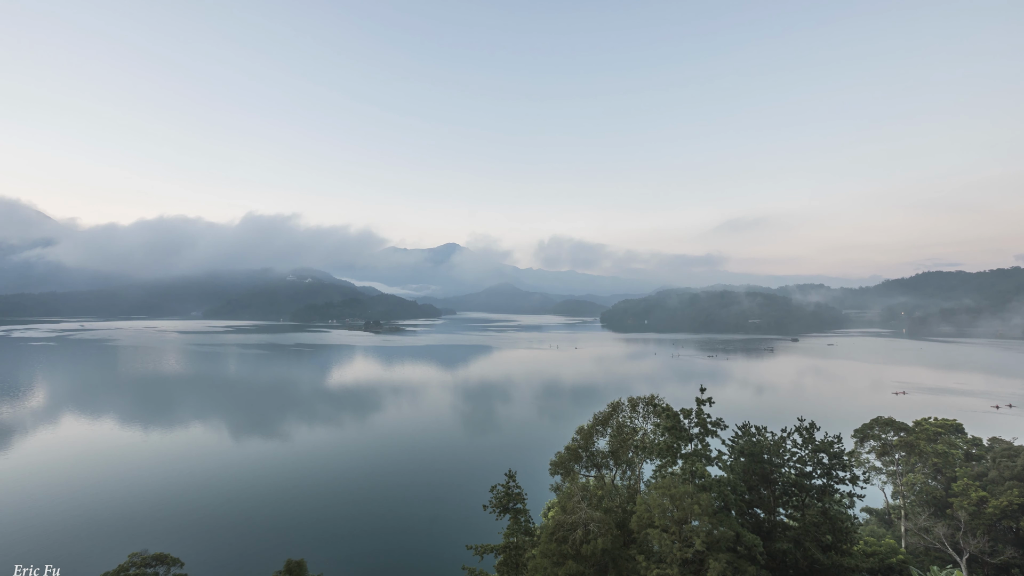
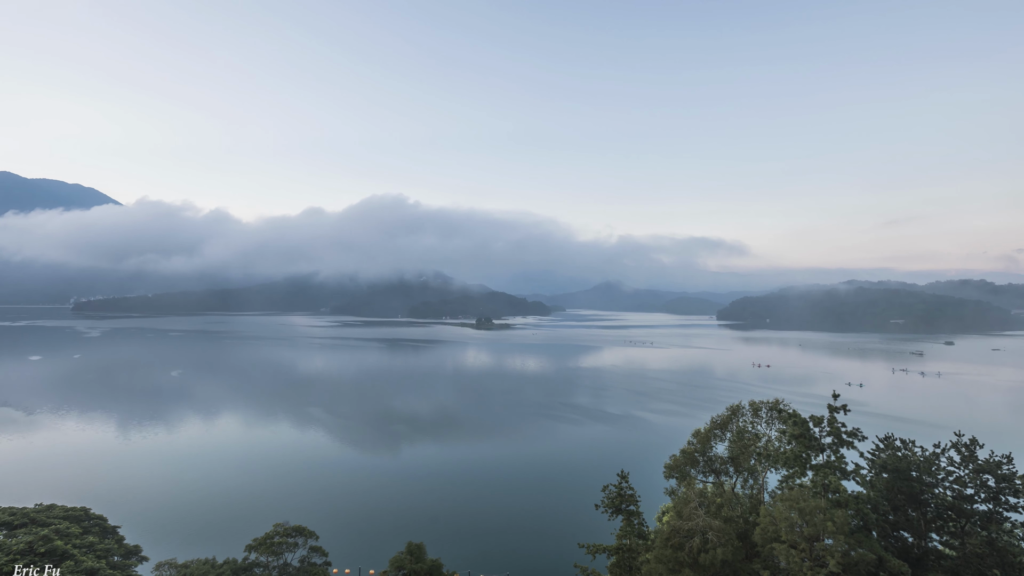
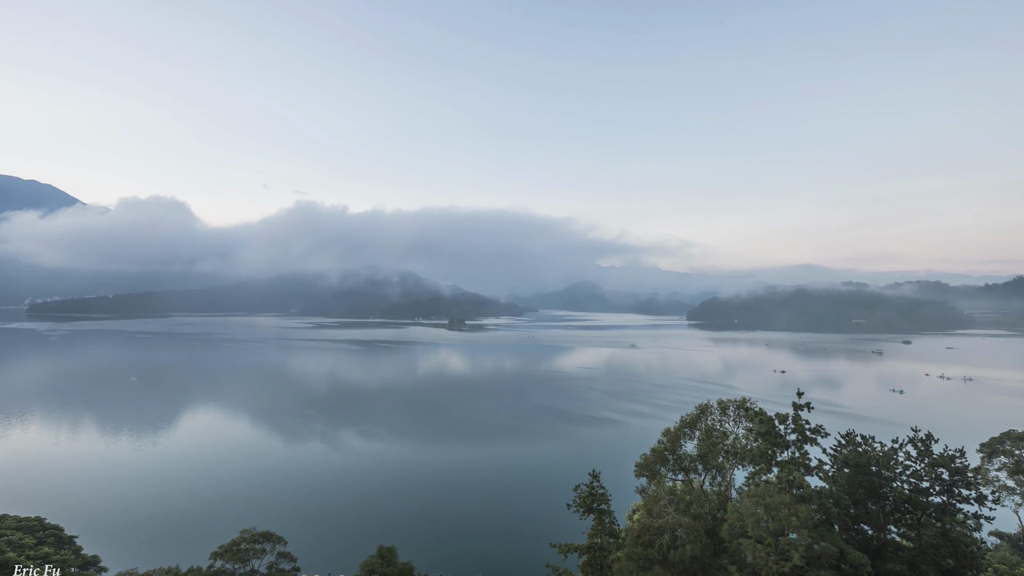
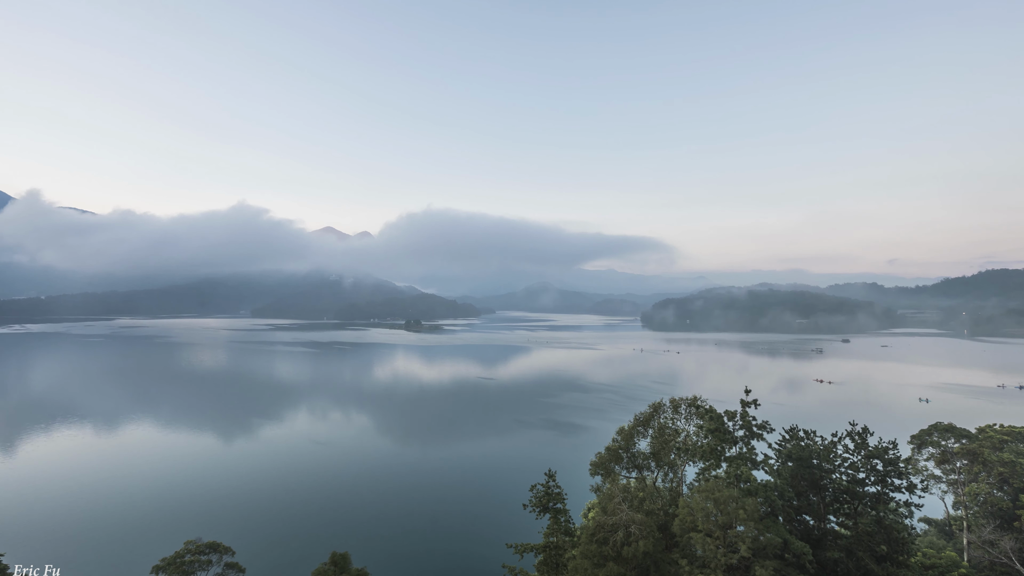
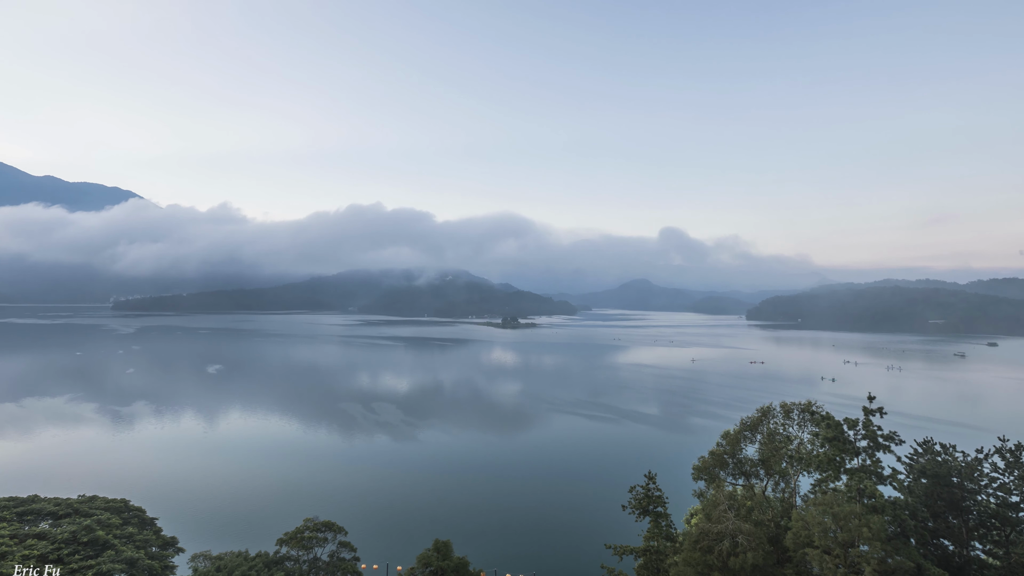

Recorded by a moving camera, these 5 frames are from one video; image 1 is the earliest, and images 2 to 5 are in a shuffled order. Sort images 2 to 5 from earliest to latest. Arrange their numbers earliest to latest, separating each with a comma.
4, 3, 2, 5
